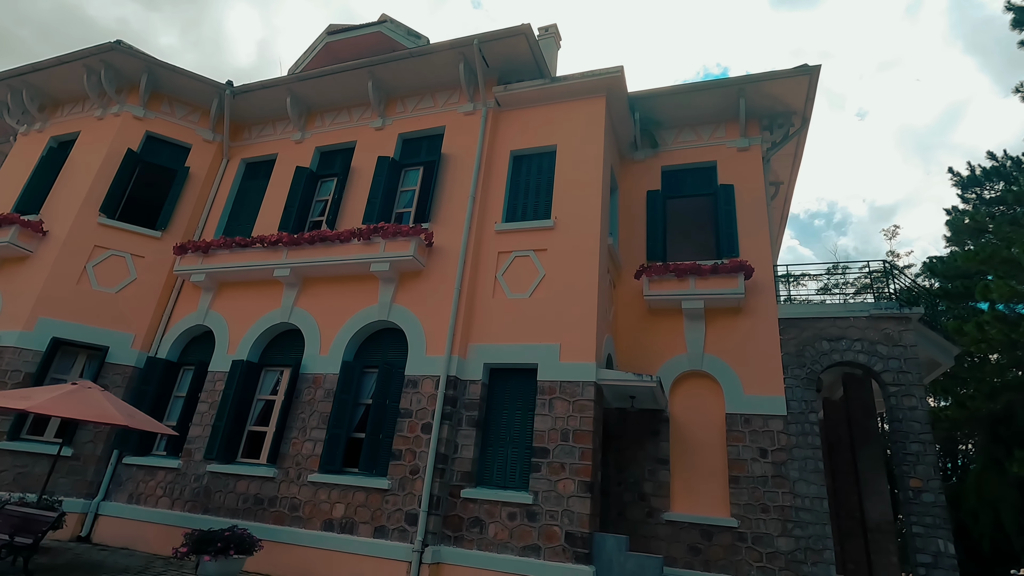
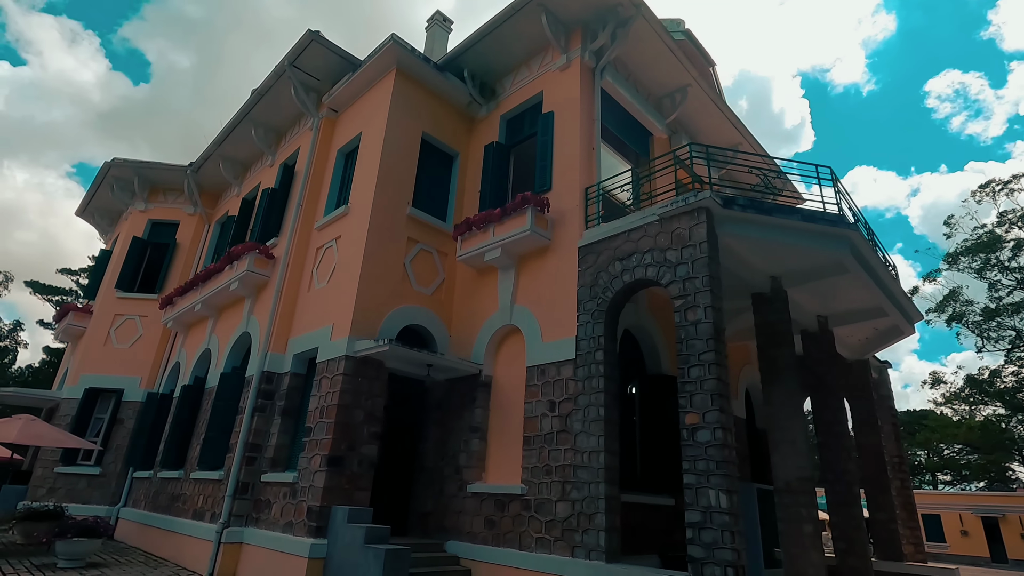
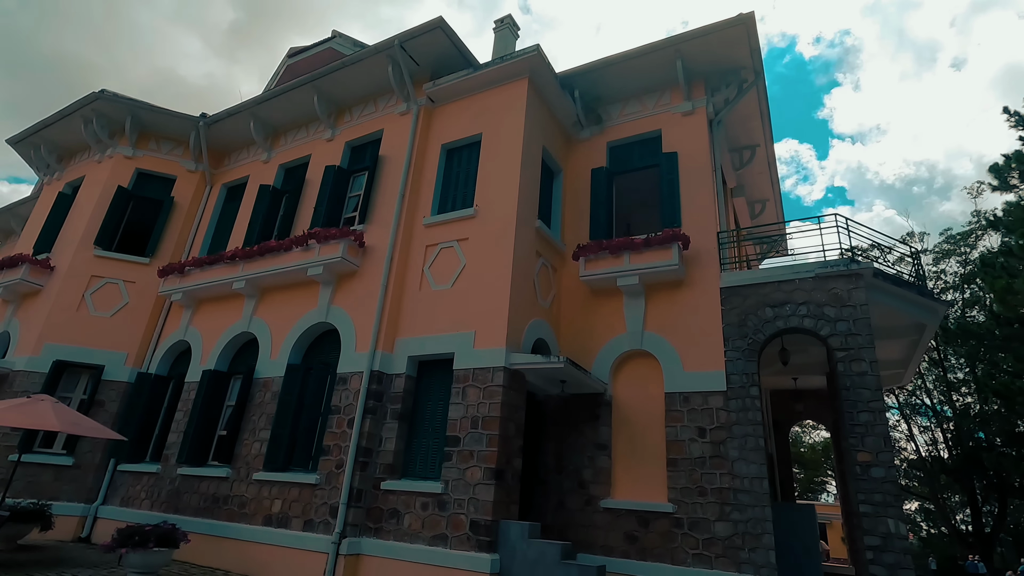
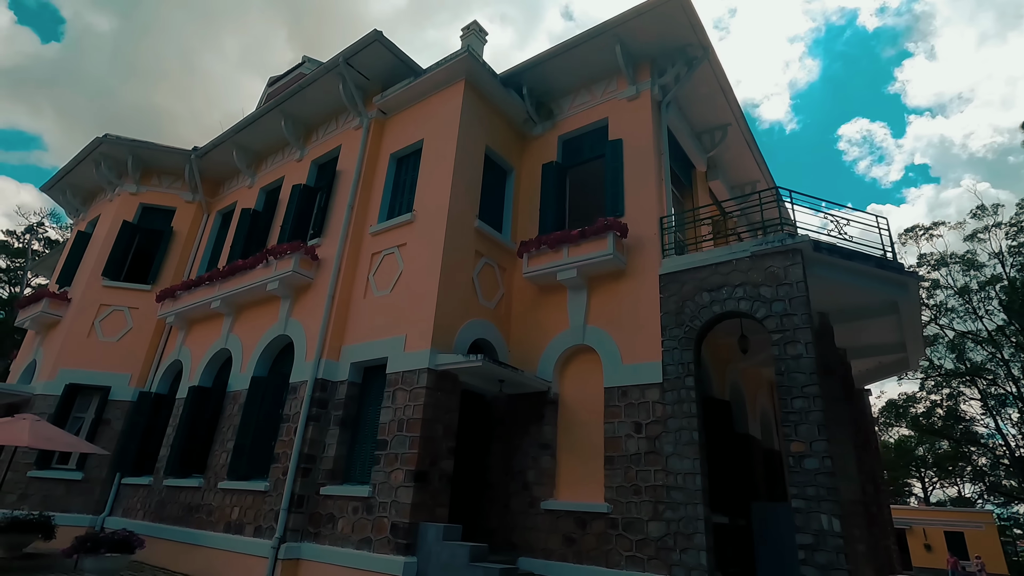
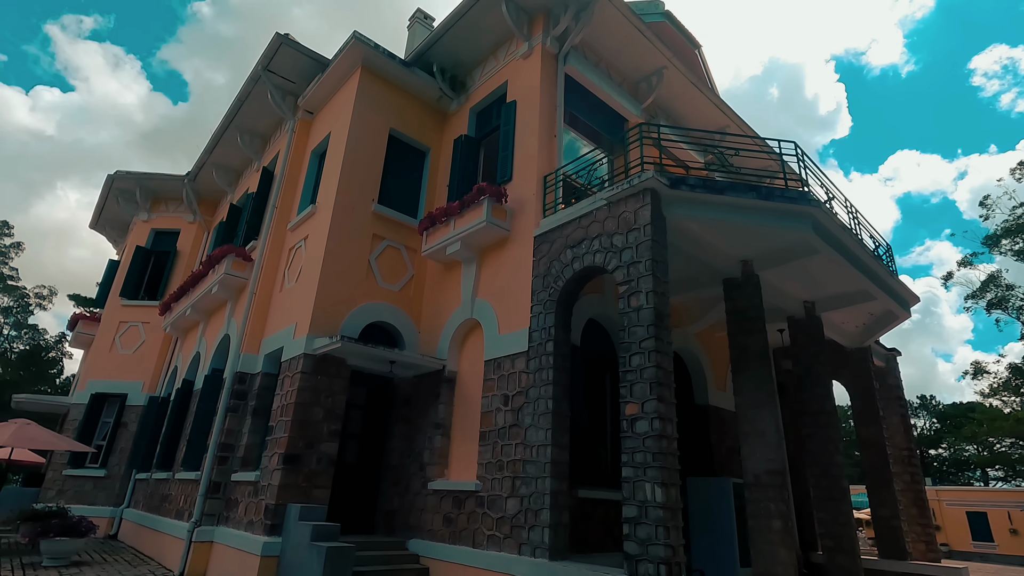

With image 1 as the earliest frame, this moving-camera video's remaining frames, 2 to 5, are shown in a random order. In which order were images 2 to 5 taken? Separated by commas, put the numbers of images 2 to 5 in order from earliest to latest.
3, 4, 2, 5
